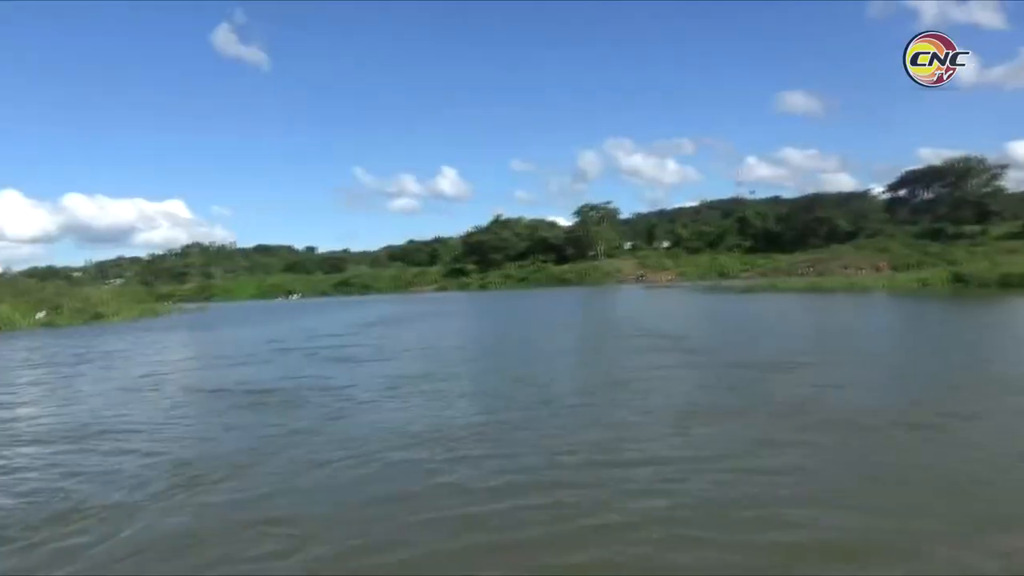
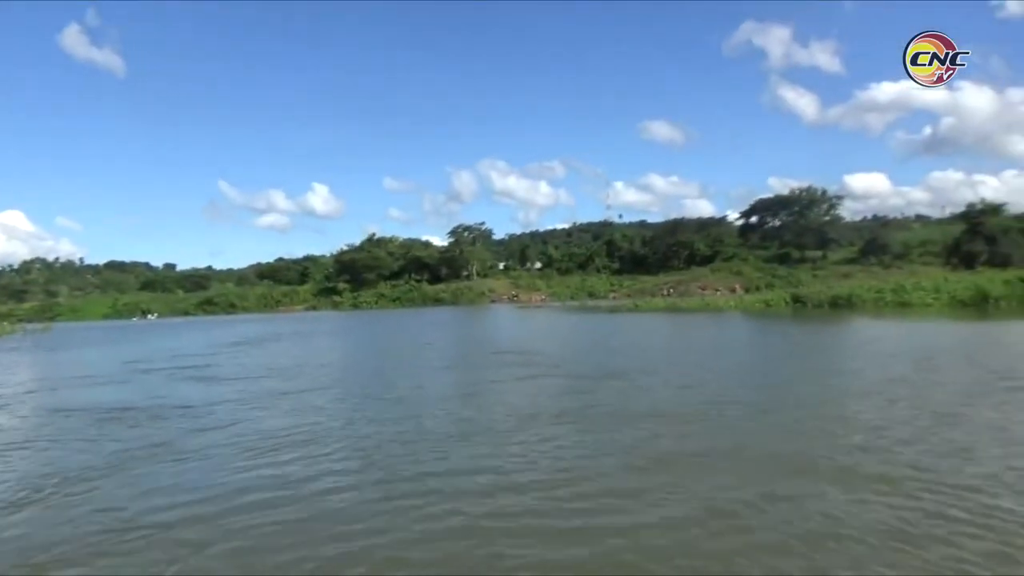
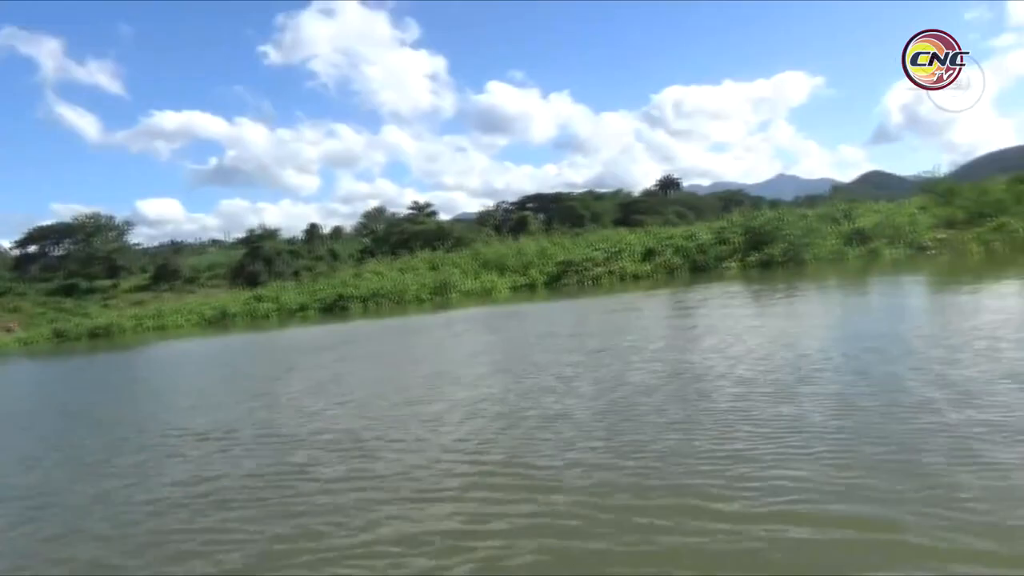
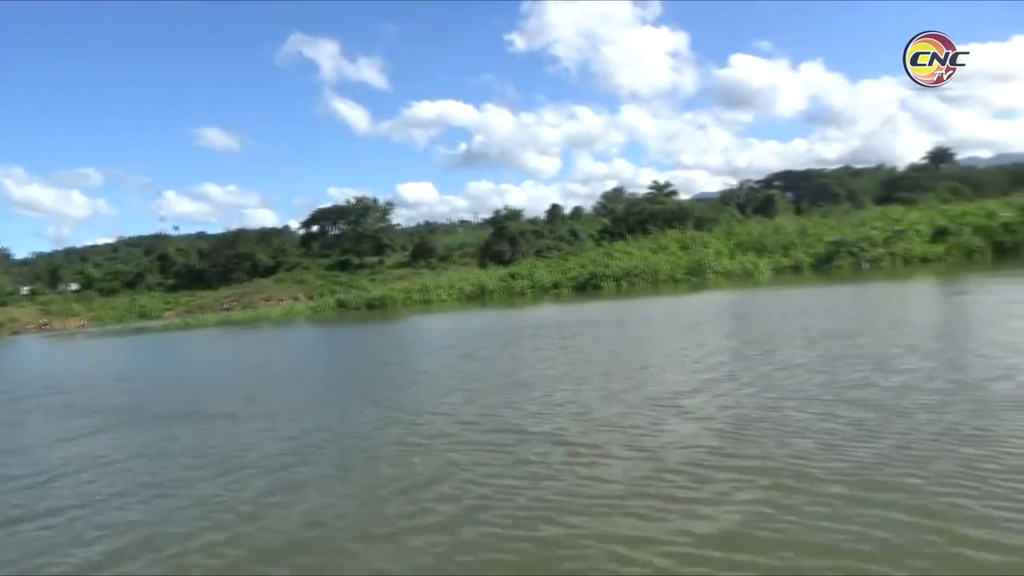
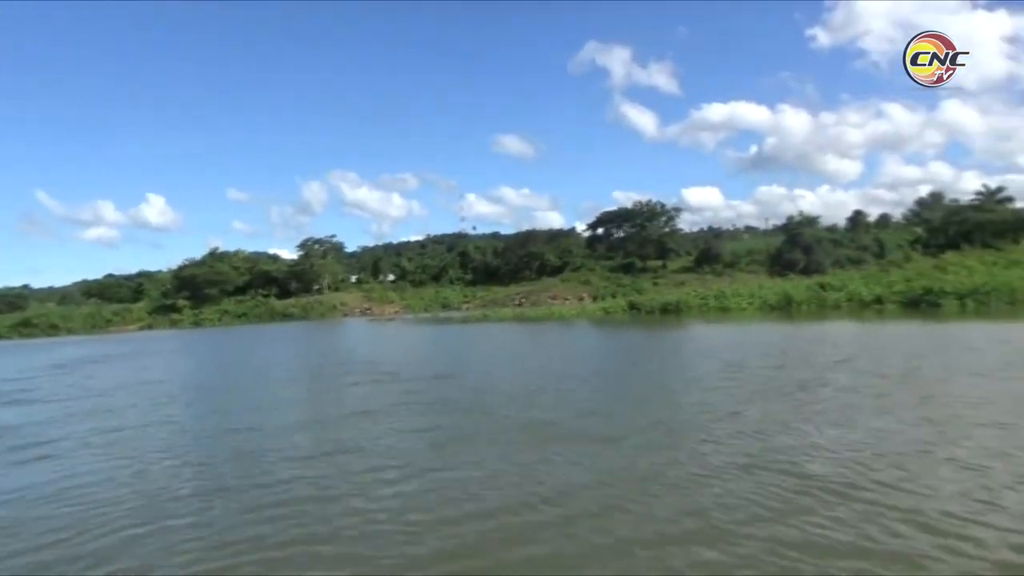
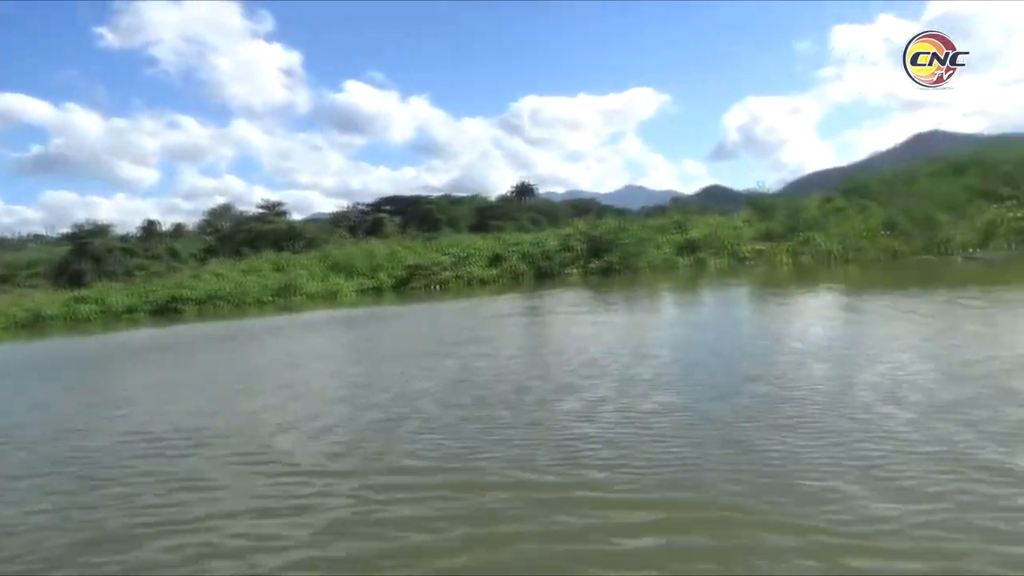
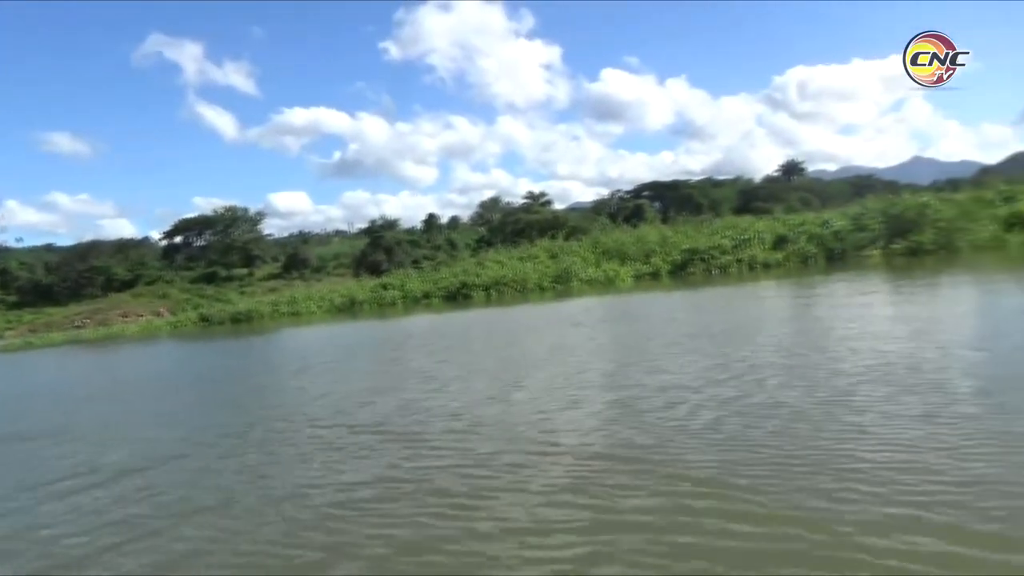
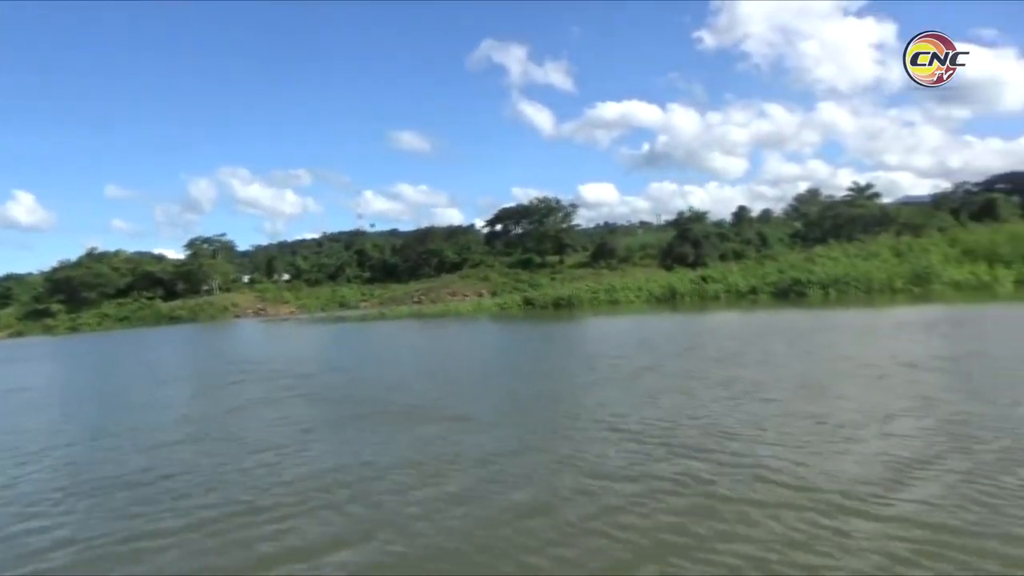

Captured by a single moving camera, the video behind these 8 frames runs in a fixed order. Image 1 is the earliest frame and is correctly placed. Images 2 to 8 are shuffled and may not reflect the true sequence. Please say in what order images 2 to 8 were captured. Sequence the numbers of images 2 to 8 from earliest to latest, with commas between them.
2, 5, 8, 4, 7, 3, 6
